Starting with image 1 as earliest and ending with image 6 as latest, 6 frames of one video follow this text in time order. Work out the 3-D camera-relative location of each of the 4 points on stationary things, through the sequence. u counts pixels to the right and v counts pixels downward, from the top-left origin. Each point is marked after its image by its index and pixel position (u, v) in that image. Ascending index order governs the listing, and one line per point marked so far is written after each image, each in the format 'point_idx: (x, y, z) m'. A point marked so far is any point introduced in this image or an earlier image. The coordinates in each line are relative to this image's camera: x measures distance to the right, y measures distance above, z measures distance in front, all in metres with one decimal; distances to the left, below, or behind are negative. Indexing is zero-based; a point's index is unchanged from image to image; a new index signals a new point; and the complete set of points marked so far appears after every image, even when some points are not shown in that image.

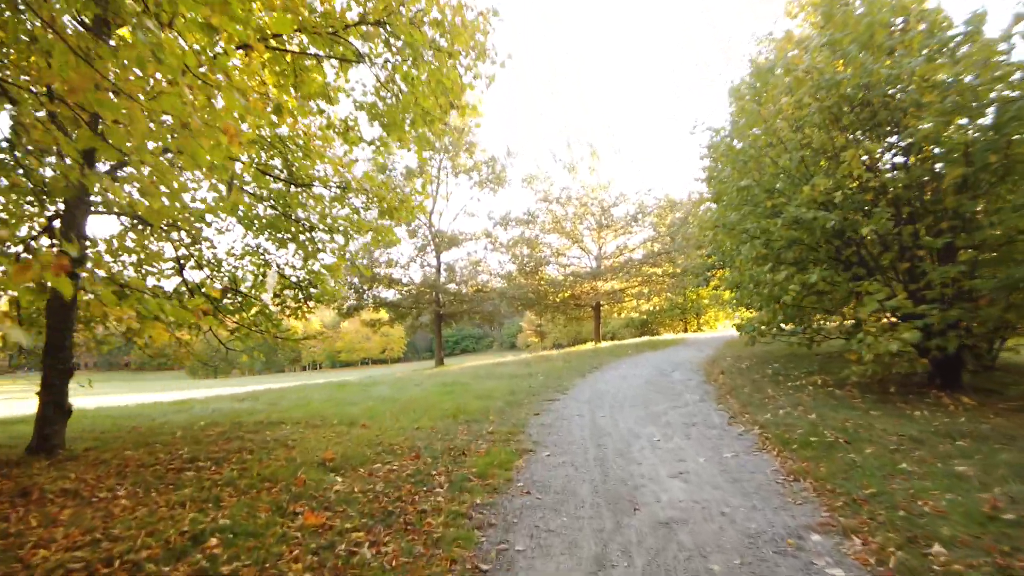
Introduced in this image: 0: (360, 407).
0: (-2.1, -1.7, +8.9) m
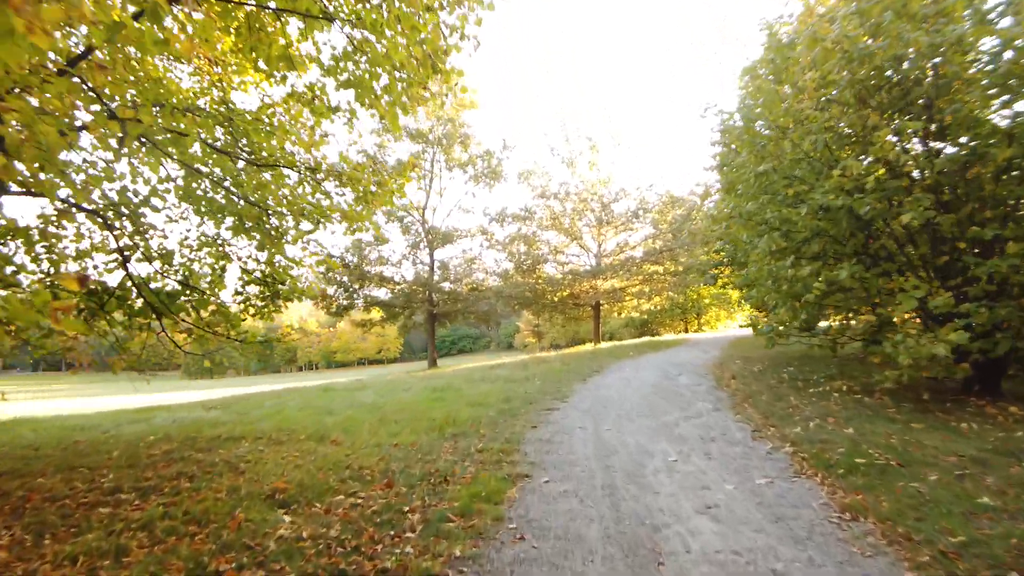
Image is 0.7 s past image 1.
0: (-2.2, -1.6, +8.0) m
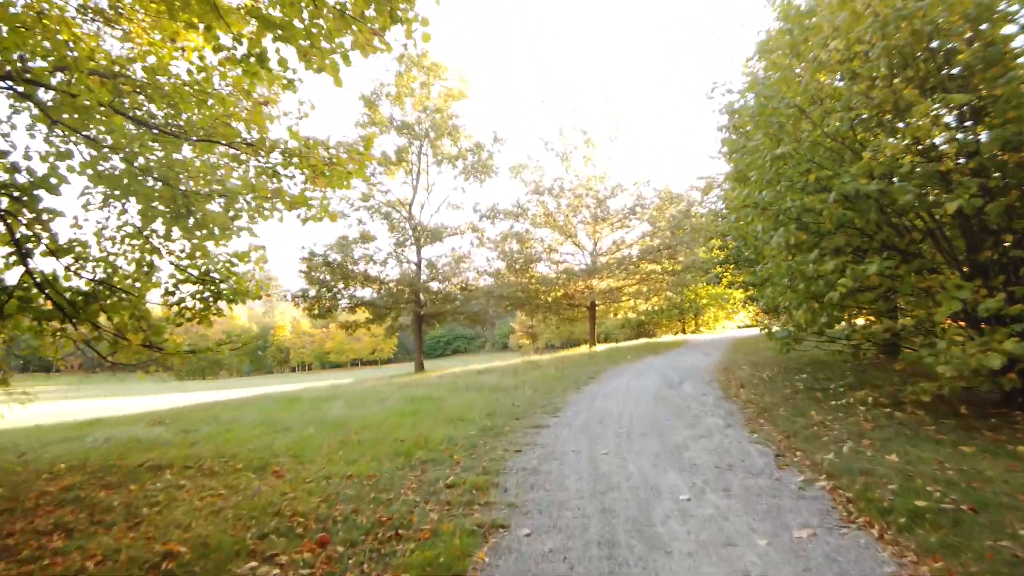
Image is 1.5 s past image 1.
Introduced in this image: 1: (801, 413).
0: (-2.4, -1.6, +7.0) m
1: (+3.3, -1.4, +7.2) m
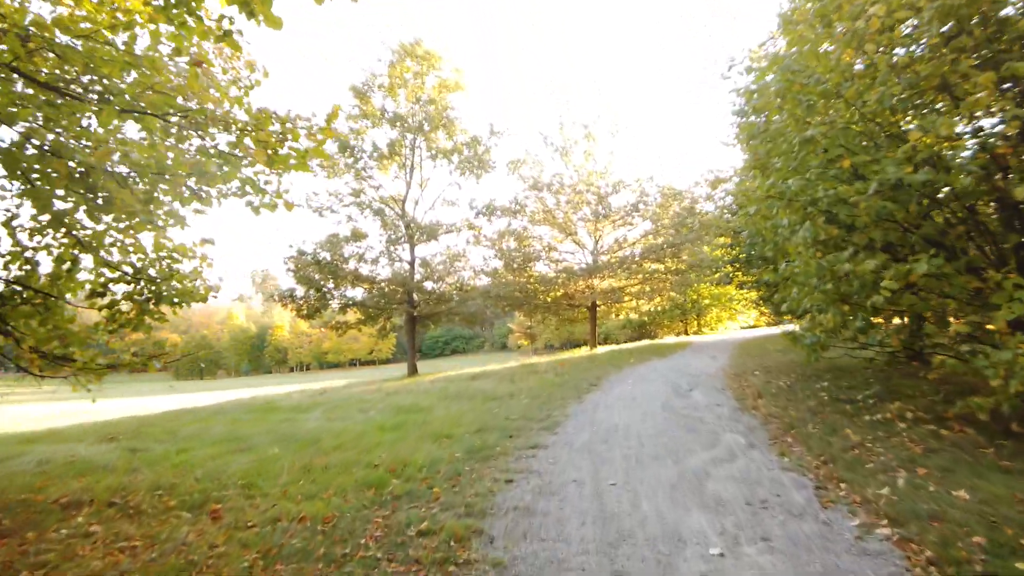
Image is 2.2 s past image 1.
0: (-2.4, -1.6, +6.1) m
1: (+3.2, -1.4, +6.3) m
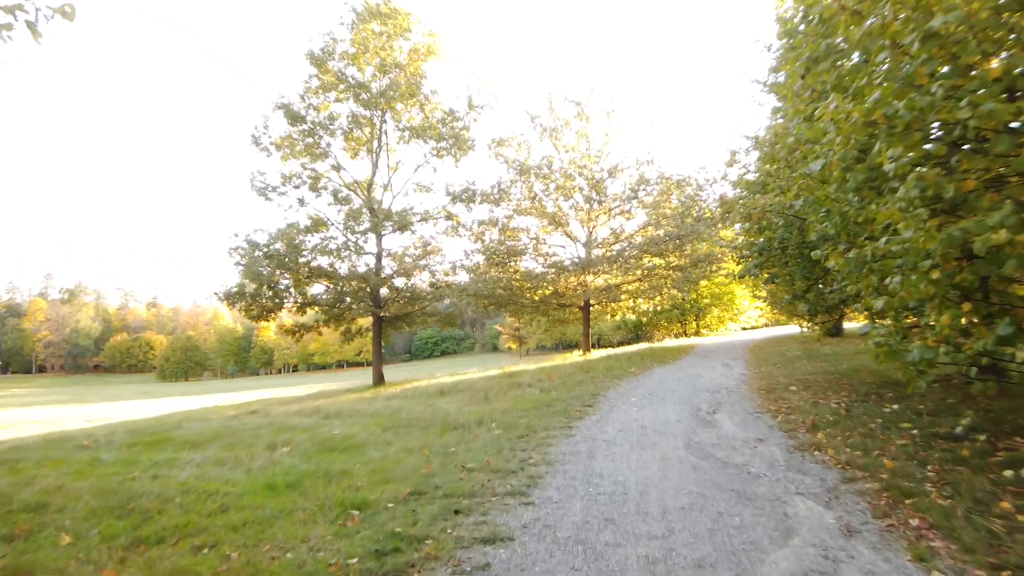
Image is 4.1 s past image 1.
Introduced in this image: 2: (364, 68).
0: (-2.8, -1.5, +3.6) m
1: (+2.9, -1.3, +3.9) m
2: (-3.9, +5.8, +16.7) m
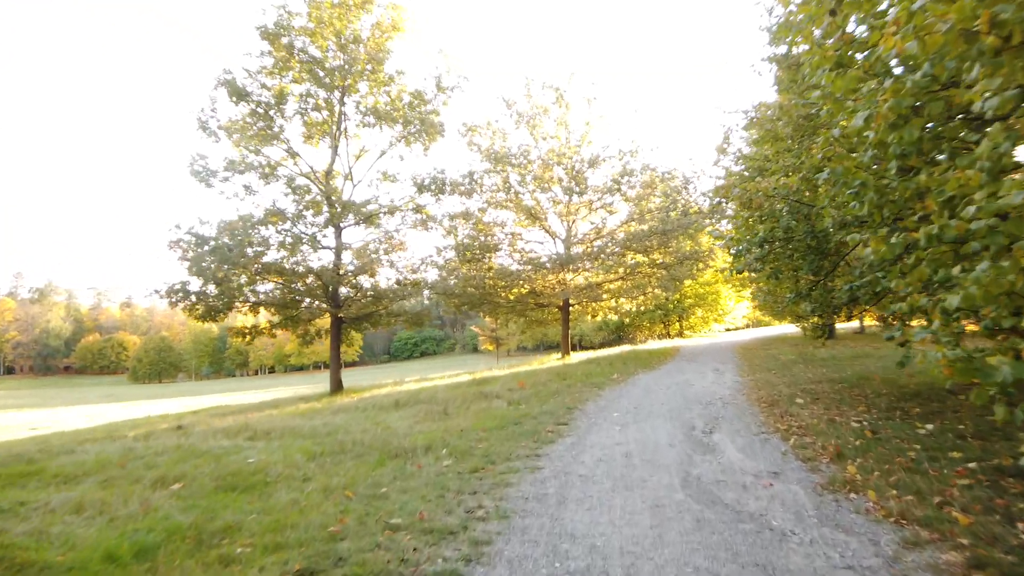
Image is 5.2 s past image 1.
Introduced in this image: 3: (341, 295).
0: (-3.1, -1.5, +2.1) m
1: (+2.5, -1.3, +2.6) m
2: (-4.5, +5.9, +15.2) m
3: (-4.5, -0.2, +16.6) m
